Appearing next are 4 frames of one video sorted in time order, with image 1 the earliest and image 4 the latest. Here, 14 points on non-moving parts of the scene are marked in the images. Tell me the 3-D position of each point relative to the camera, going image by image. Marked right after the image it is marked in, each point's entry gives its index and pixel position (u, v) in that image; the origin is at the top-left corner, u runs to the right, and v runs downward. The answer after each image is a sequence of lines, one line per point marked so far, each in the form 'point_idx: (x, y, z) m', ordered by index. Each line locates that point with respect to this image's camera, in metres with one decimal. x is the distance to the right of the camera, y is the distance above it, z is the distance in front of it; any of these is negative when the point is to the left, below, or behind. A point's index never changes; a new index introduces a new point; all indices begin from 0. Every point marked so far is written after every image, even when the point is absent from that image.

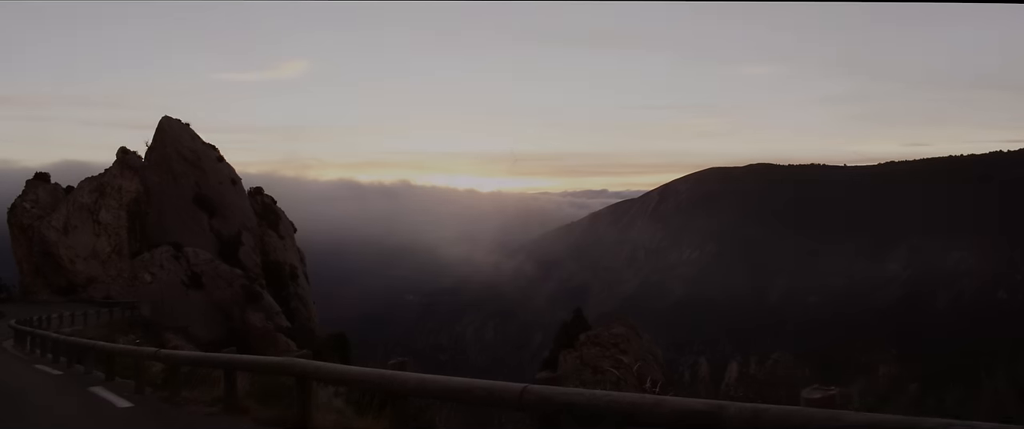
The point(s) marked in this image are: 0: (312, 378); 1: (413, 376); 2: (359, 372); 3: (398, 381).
0: (-1.6, -1.3, +7.5) m
1: (-0.7, -1.1, +6.6) m
2: (-1.1, -1.1, +7.0) m
3: (-0.8, -1.1, +6.6) m
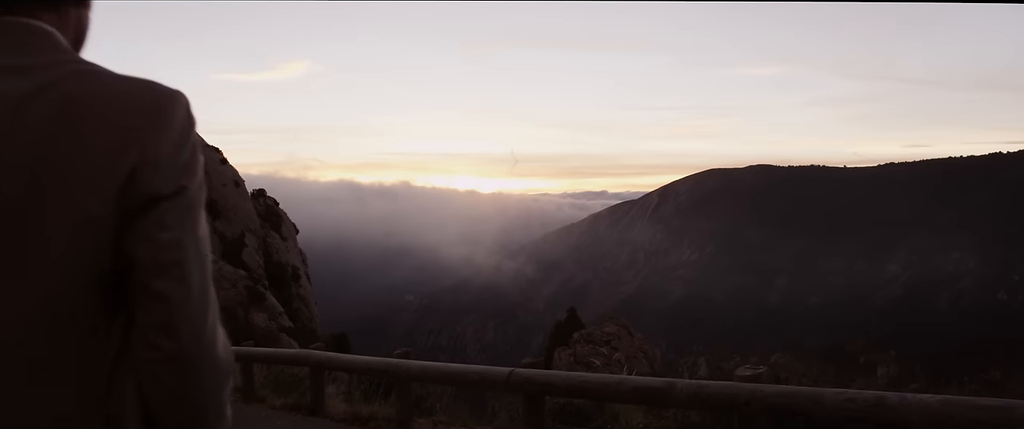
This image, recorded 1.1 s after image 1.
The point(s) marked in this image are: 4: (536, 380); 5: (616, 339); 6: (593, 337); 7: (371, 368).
0: (-1.6, -1.3, +8.2) m
1: (-0.7, -1.1, +7.4) m
2: (-1.2, -1.2, +7.8) m
3: (-0.8, -1.2, +7.4) m
4: (+0.1, -1.1, +6.6) m
5: (+2.1, -2.5, +19.4) m
6: (+1.6, -2.5, +19.5) m
7: (-1.1, -1.2, +7.7) m
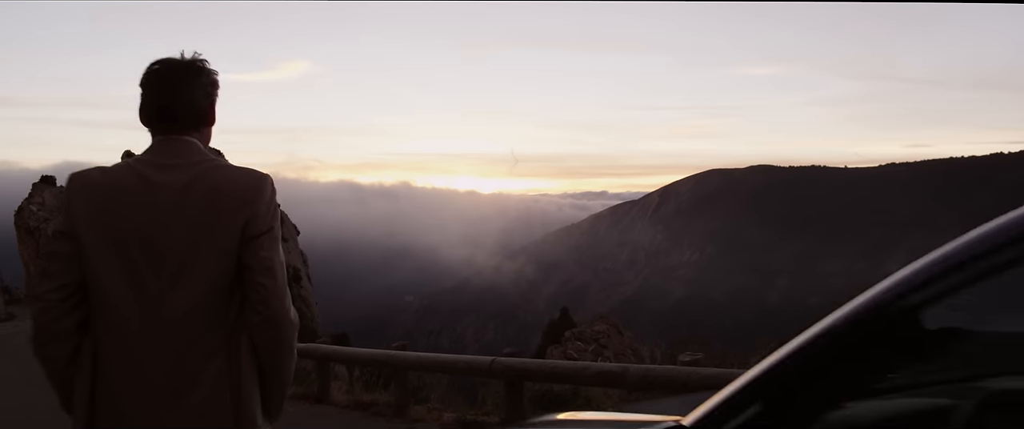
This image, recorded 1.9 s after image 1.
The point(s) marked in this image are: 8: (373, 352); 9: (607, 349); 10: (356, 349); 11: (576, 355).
0: (-1.7, -1.4, +9.1) m
1: (-0.8, -1.2, +8.2) m
2: (-1.3, -1.3, +8.6) m
3: (-1.0, -1.3, +8.2) m
4: (0.0, -1.2, +7.4) m
5: (+2.0, -2.6, +20.2) m
6: (+1.5, -2.6, +20.3) m
7: (-1.3, -1.3, +8.5) m
8: (-1.3, -1.3, +8.6) m
9: (+1.9, -2.7, +19.2) m
10: (-1.5, -1.3, +8.9) m
11: (+1.2, -2.7, +18.3) m
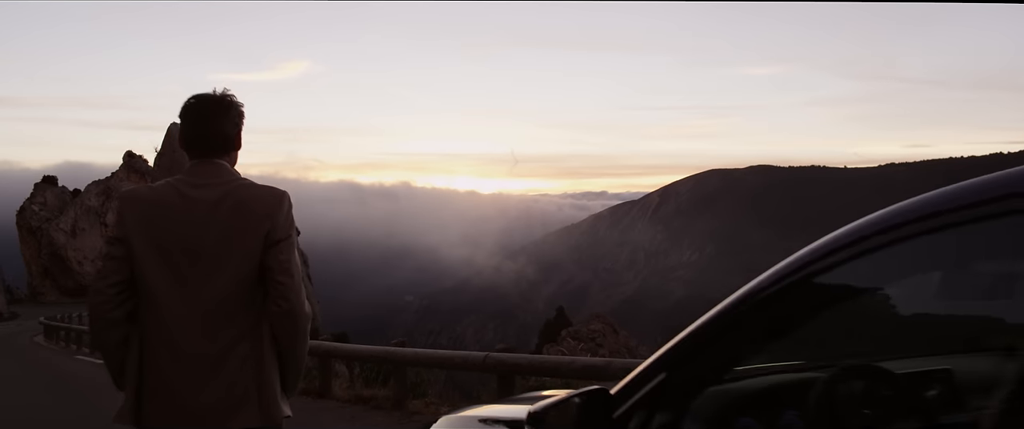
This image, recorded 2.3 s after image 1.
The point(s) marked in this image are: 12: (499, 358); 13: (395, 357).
0: (-1.8, -1.4, +9.5) m
1: (-0.9, -1.2, +8.6) m
2: (-1.3, -1.3, +9.0) m
3: (-1.0, -1.3, +8.6) m
4: (0.0, -1.2, +7.8) m
5: (+1.9, -2.6, +20.6) m
6: (+1.5, -2.6, +20.7) m
7: (-1.3, -1.3, +8.9) m
8: (-1.3, -1.3, +9.0) m
9: (+1.9, -2.7, +19.6) m
10: (-1.5, -1.3, +9.3) m
11: (+1.2, -2.7, +18.7) m
12: (-0.1, -1.2, +7.9) m
13: (-1.1, -1.3, +8.7) m
